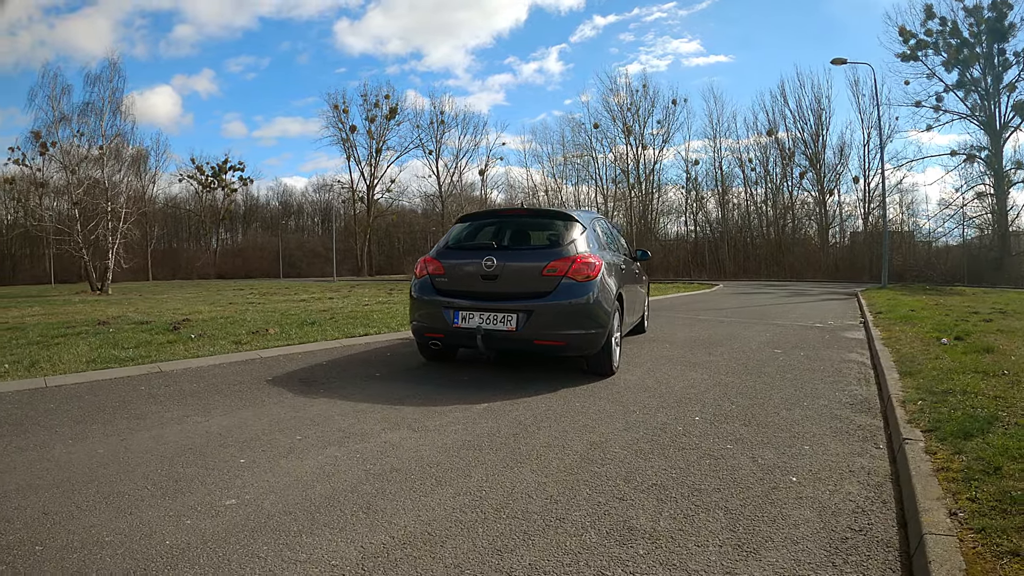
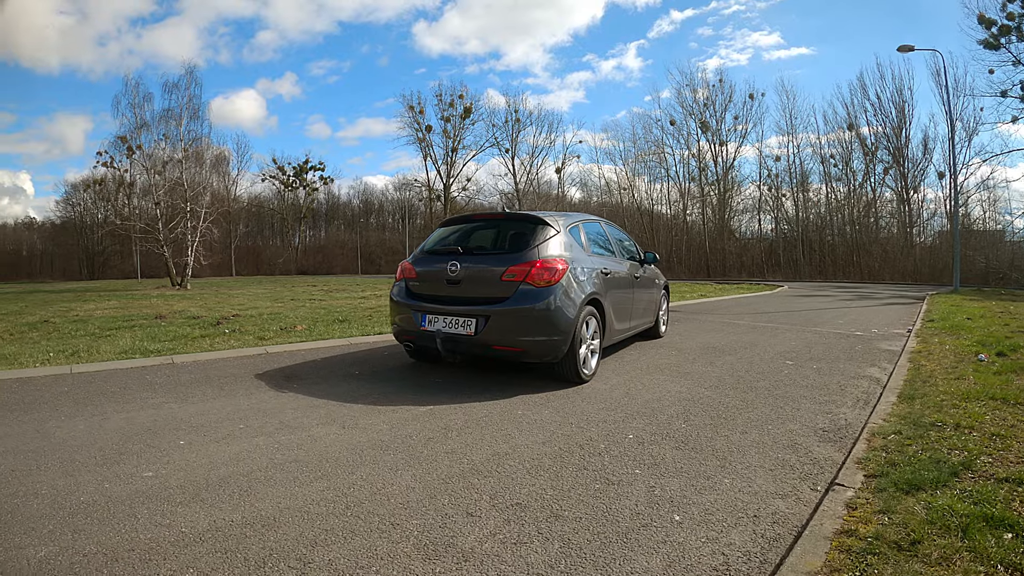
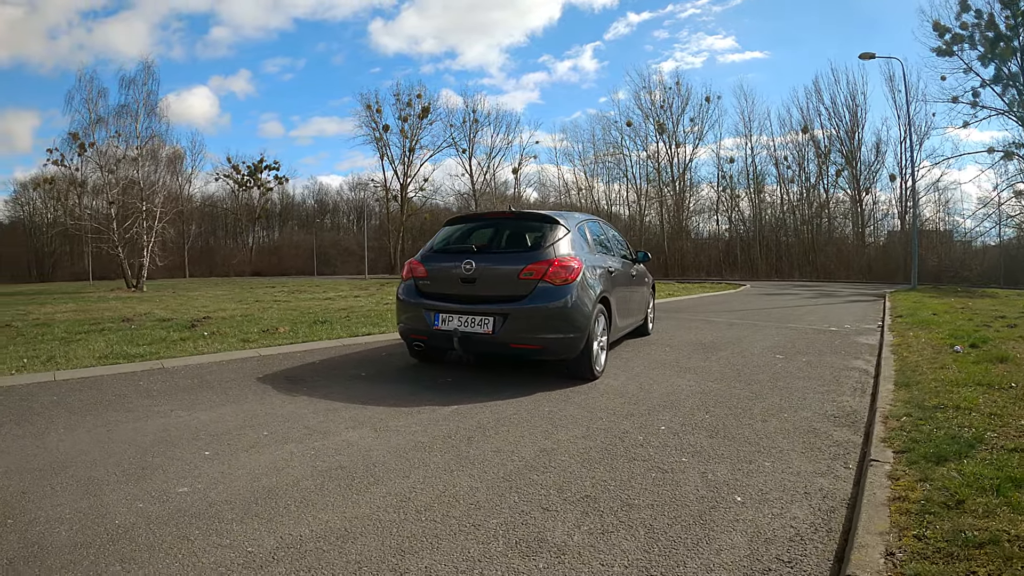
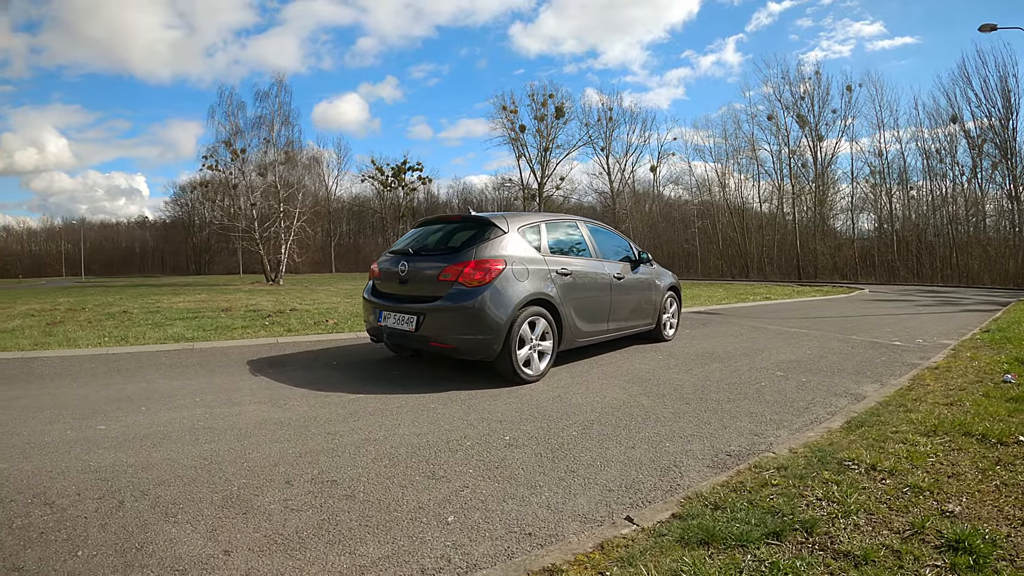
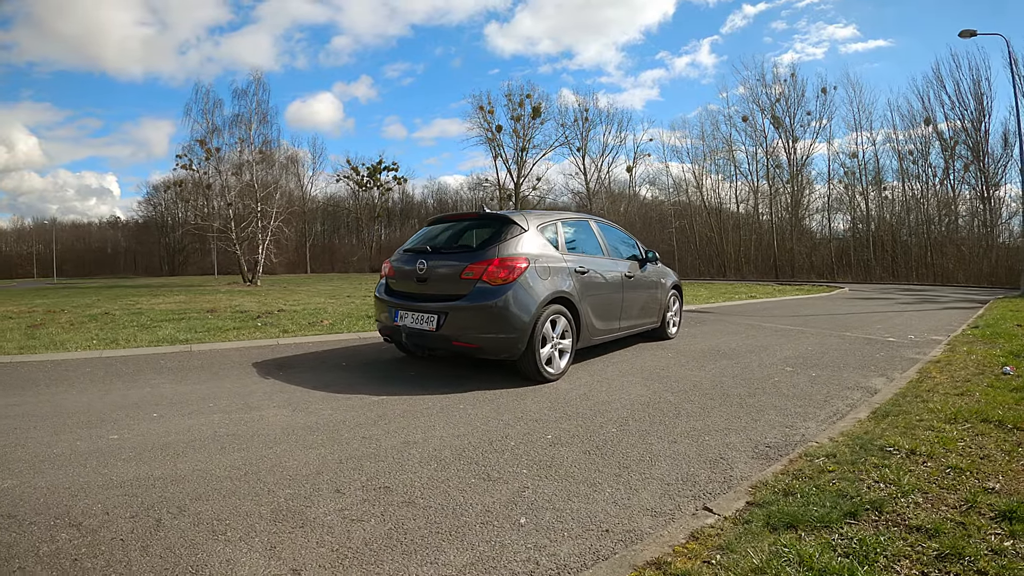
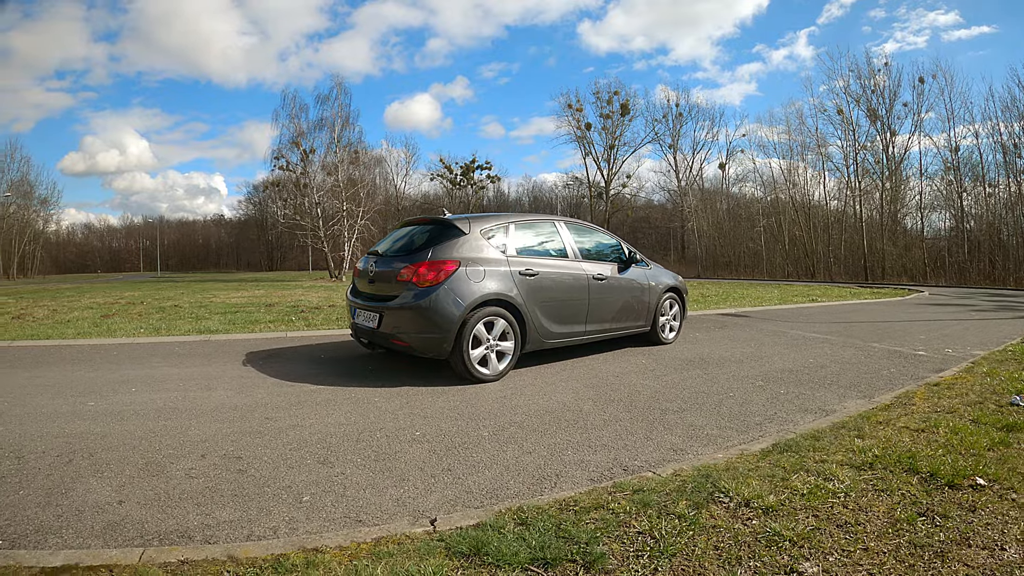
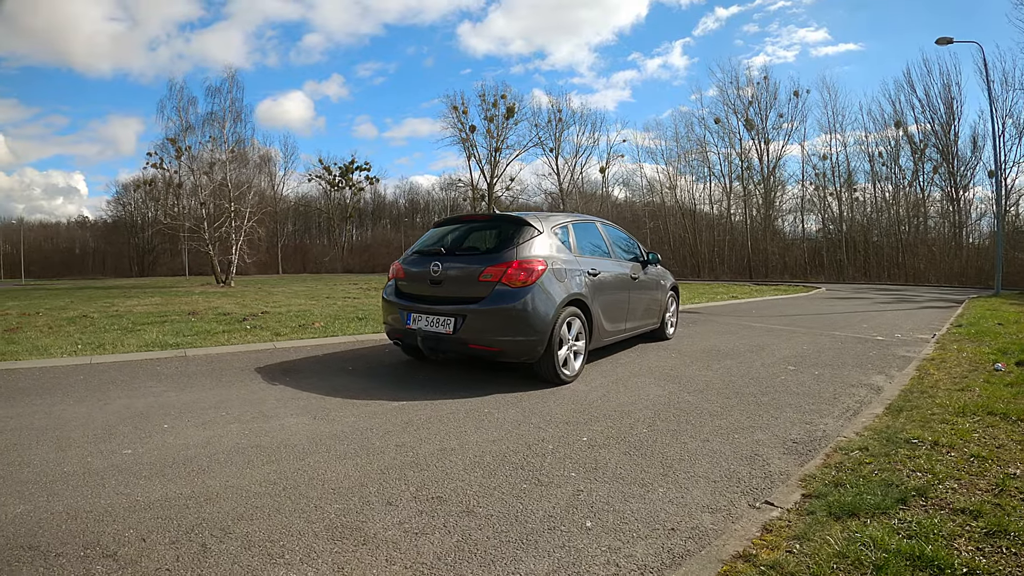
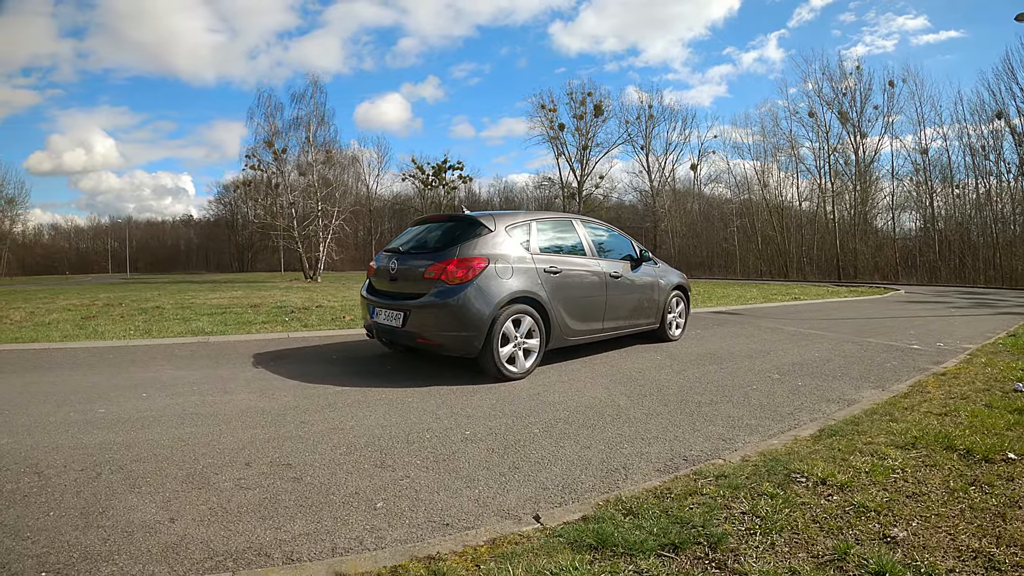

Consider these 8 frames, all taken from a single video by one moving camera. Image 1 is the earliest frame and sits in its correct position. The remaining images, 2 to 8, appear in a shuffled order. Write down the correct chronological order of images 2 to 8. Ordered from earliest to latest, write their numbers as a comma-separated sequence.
3, 2, 7, 5, 4, 8, 6
